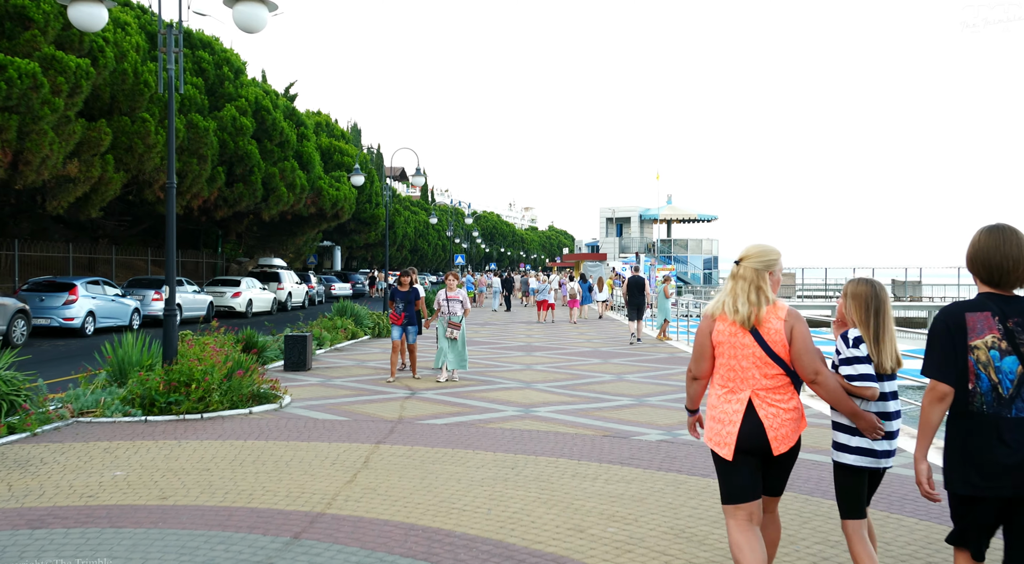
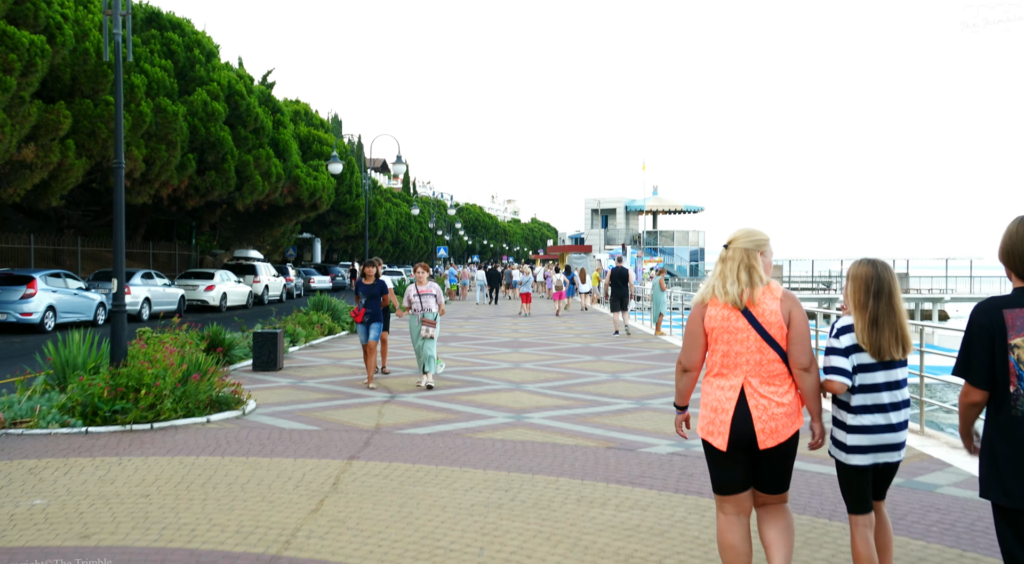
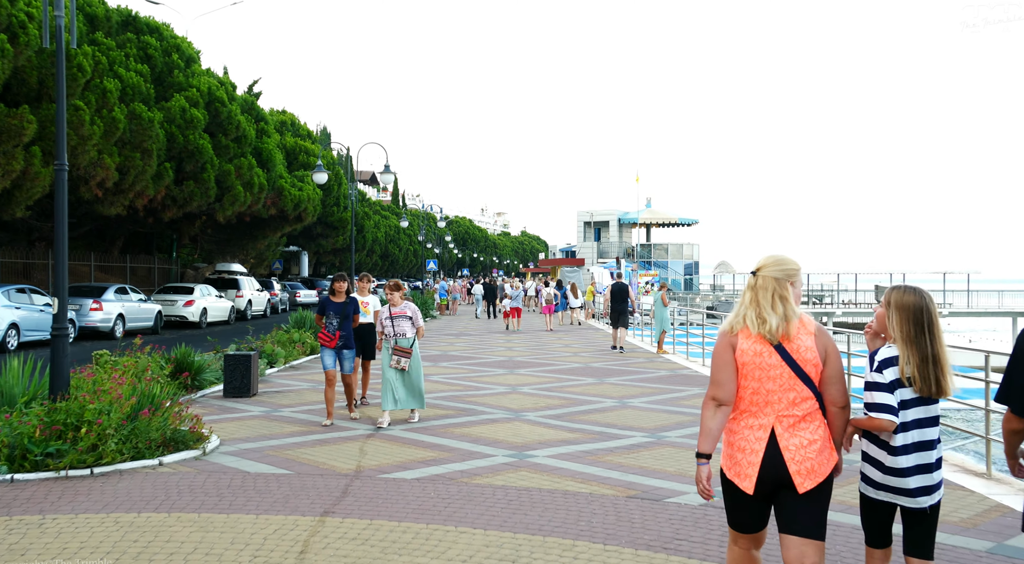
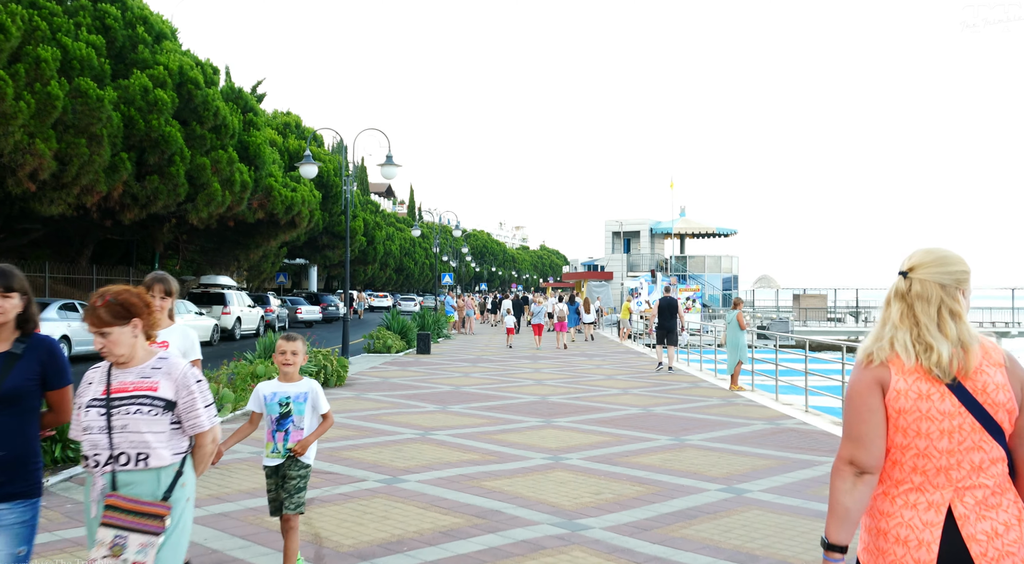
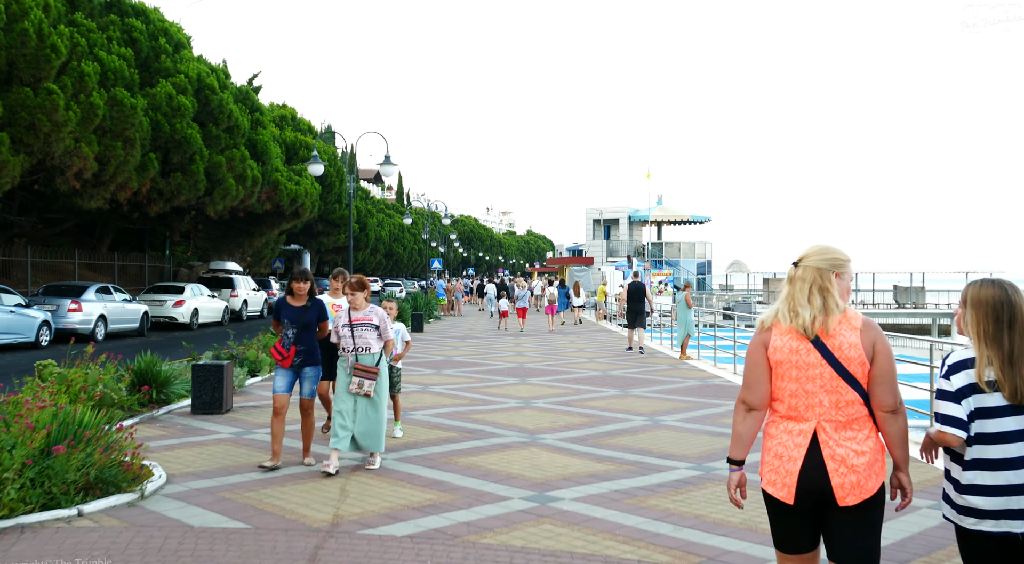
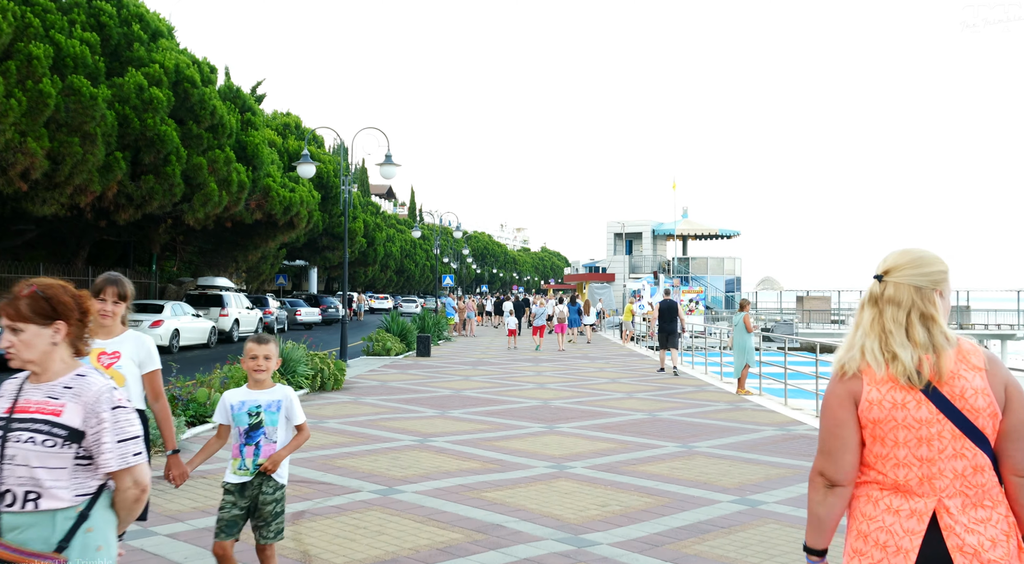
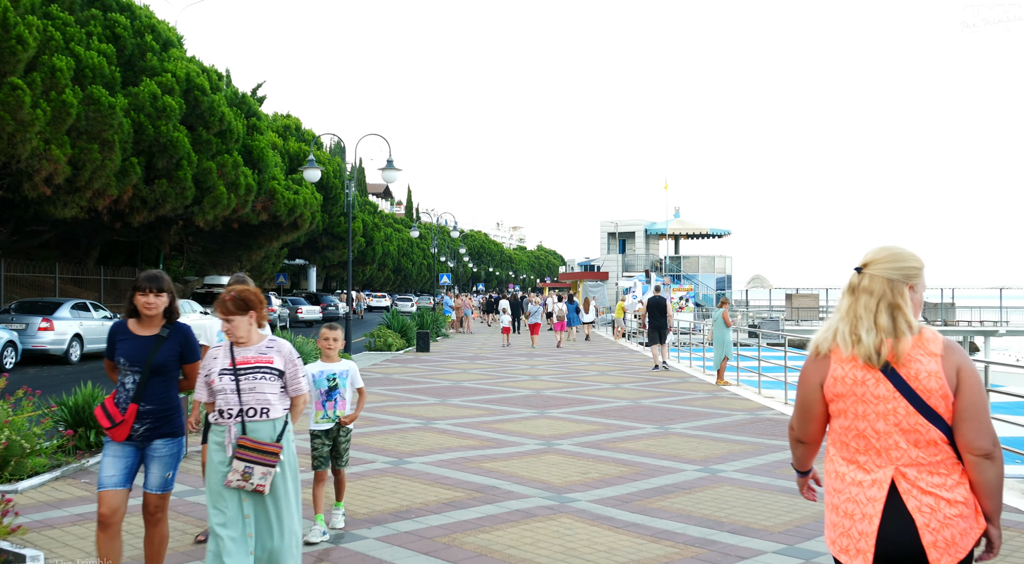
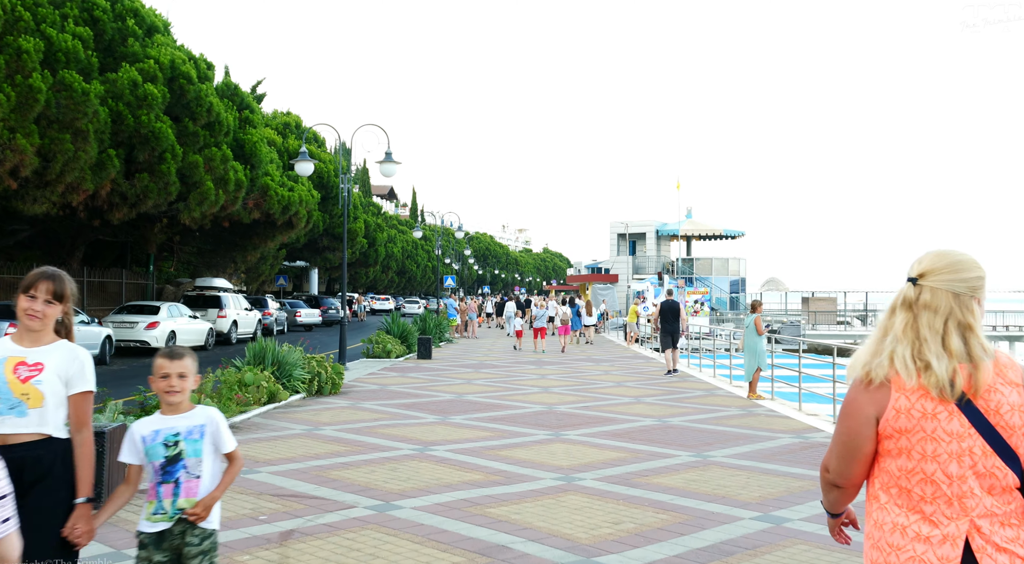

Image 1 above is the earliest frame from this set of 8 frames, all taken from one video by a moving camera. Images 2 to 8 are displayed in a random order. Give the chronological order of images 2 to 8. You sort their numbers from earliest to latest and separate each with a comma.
2, 3, 5, 7, 4, 6, 8
